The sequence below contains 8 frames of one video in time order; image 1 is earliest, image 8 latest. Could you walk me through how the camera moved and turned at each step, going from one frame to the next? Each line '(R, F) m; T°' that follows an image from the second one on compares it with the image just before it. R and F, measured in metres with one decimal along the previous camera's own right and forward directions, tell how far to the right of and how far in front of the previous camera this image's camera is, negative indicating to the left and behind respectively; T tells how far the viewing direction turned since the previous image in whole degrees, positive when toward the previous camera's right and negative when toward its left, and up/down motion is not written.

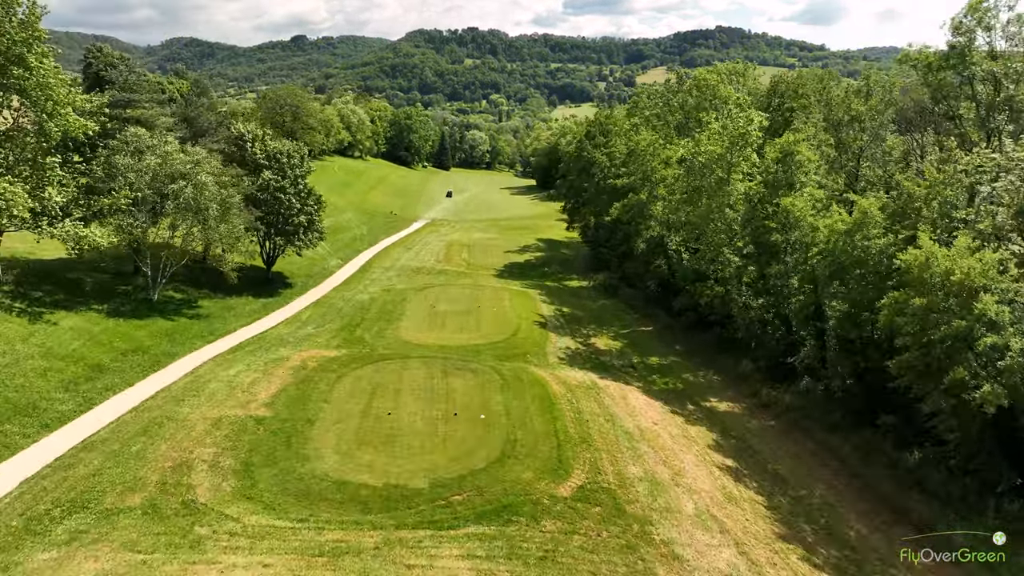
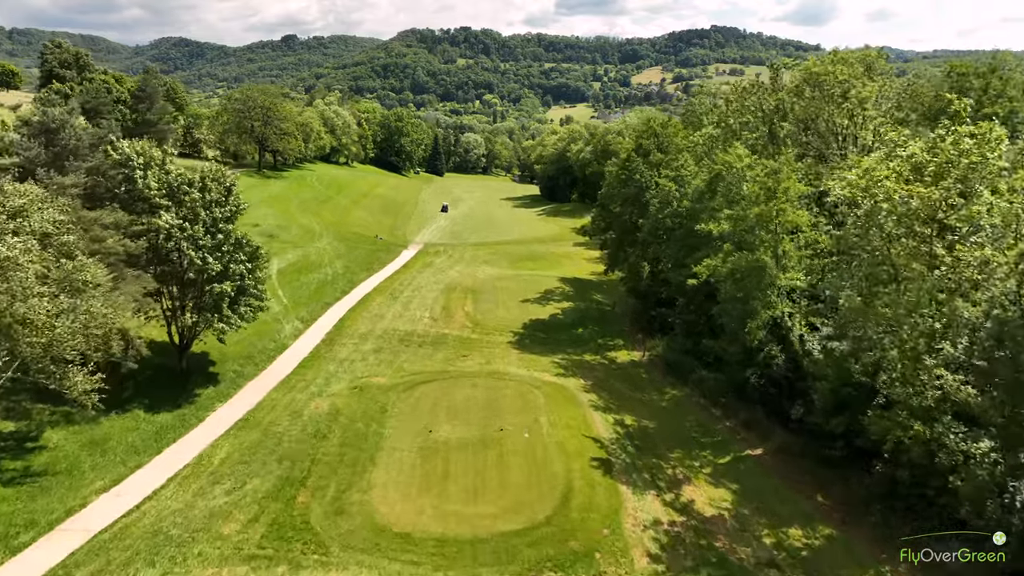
(-1.3, +11.6) m; +1°
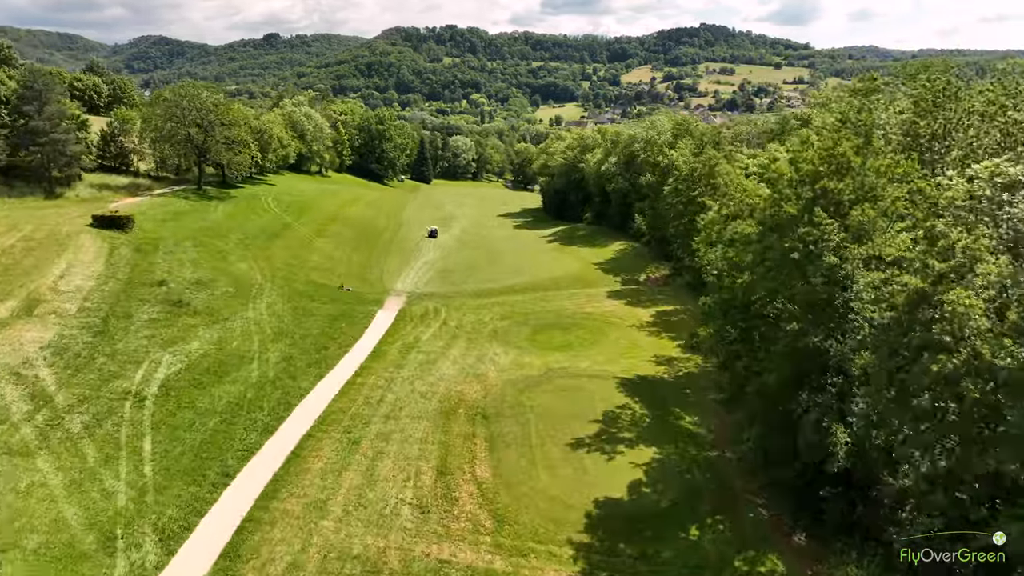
(-1.7, +15.5) m; +1°
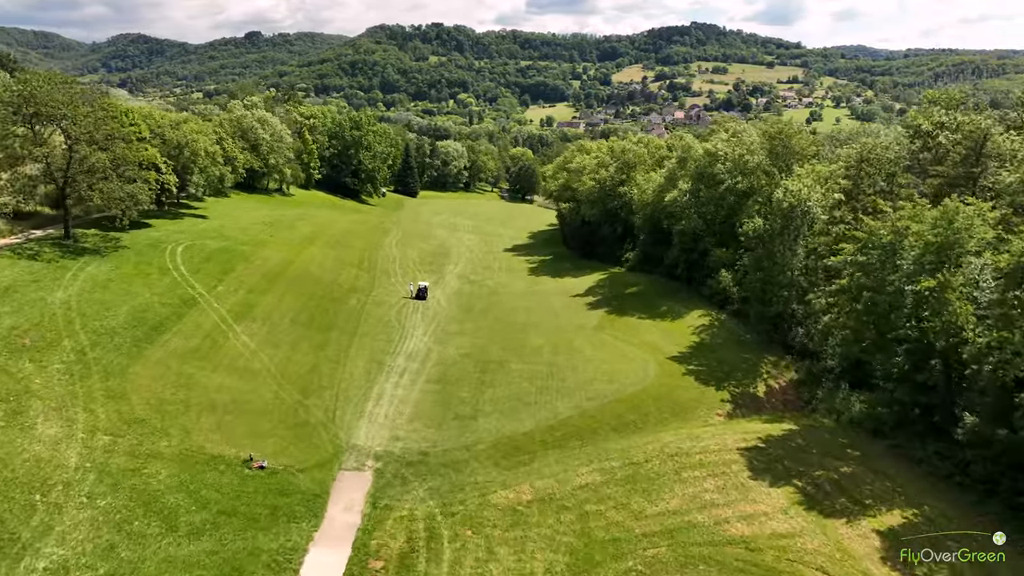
(-2.4, +20.8) m; +1°
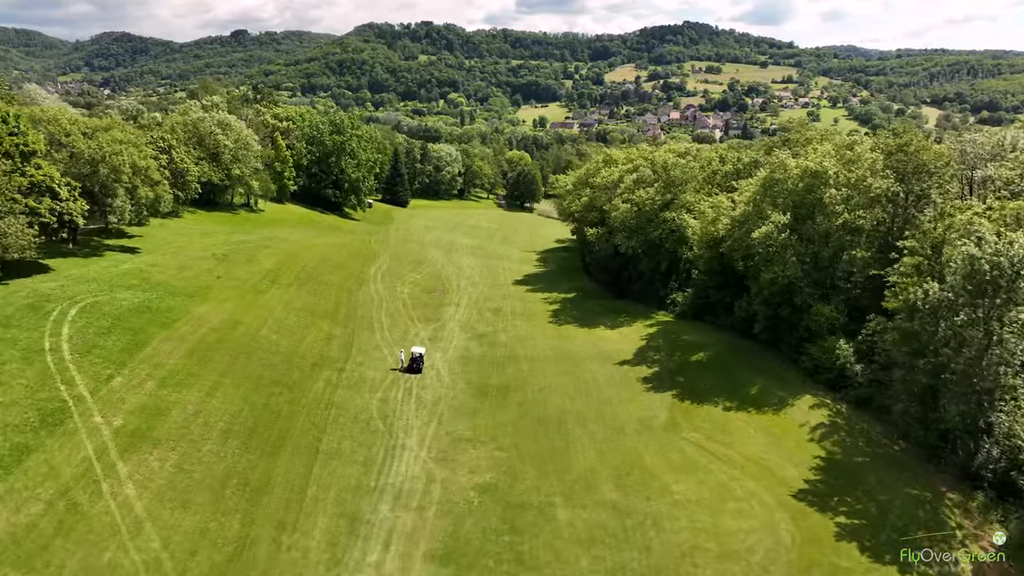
(-1.9, +12.9) m; +1°
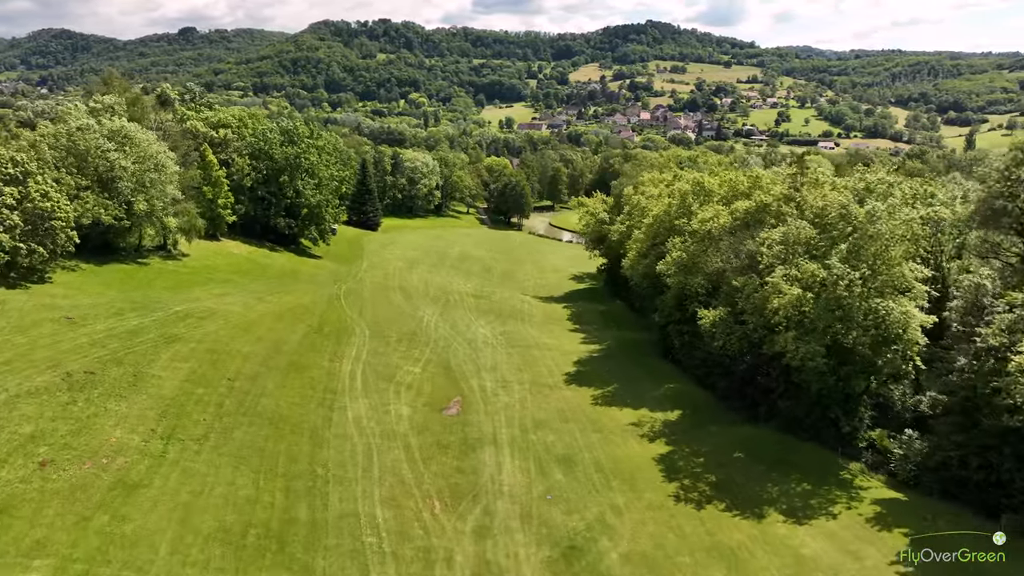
(-5.0, +21.2) m; +3°
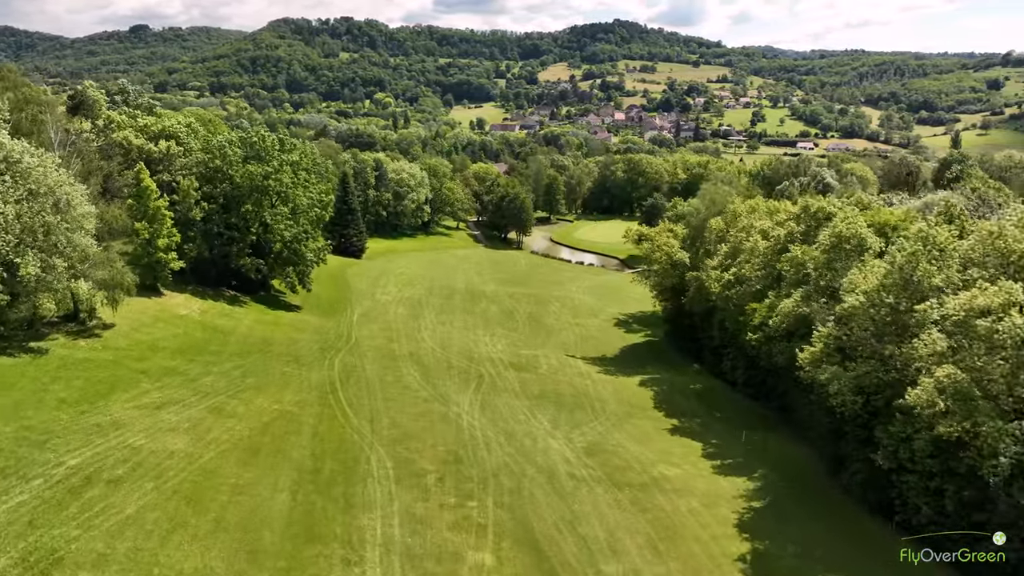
(-5.8, +16.8) m; +3°
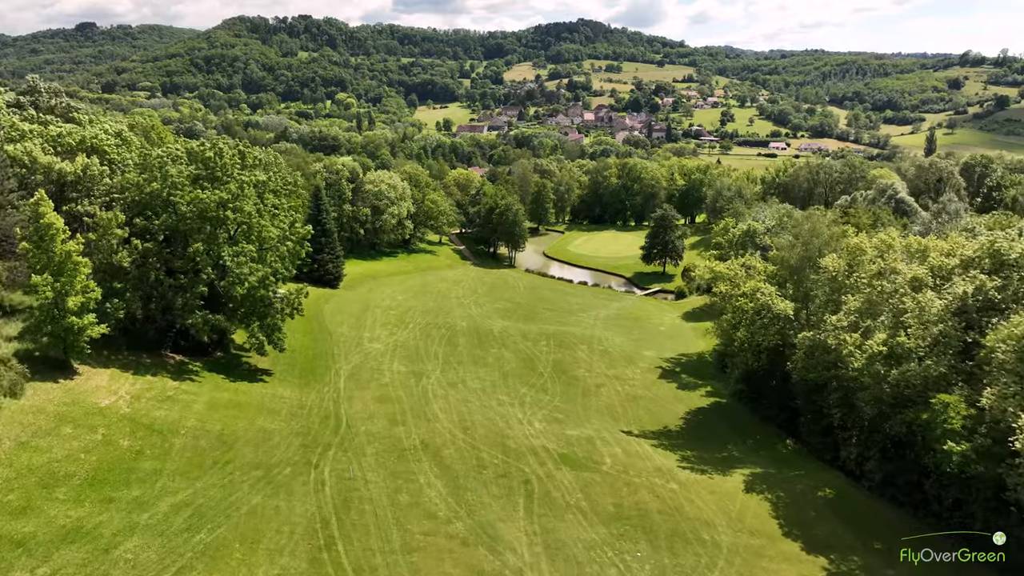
(-4.3, +12.7) m; +3°
